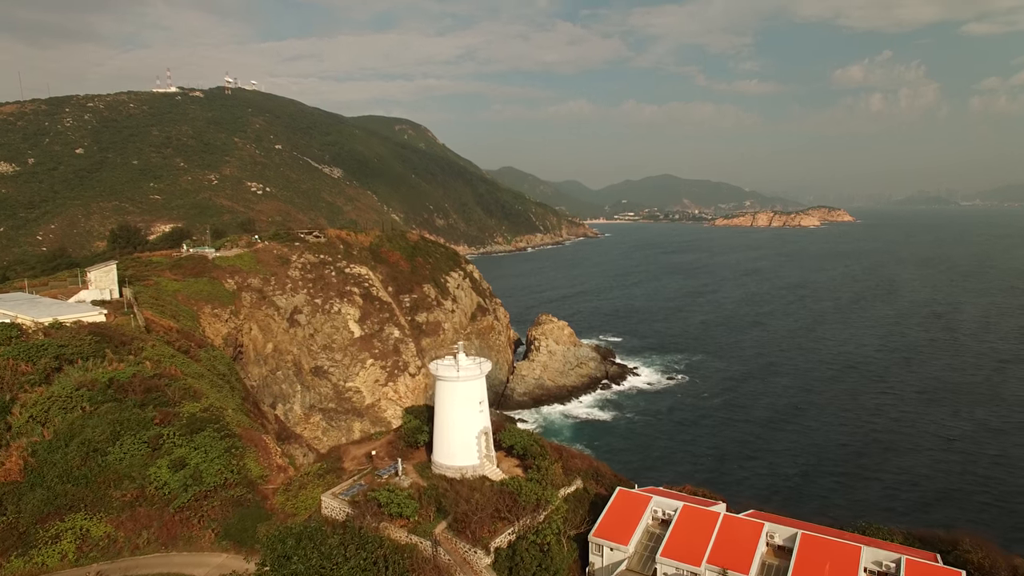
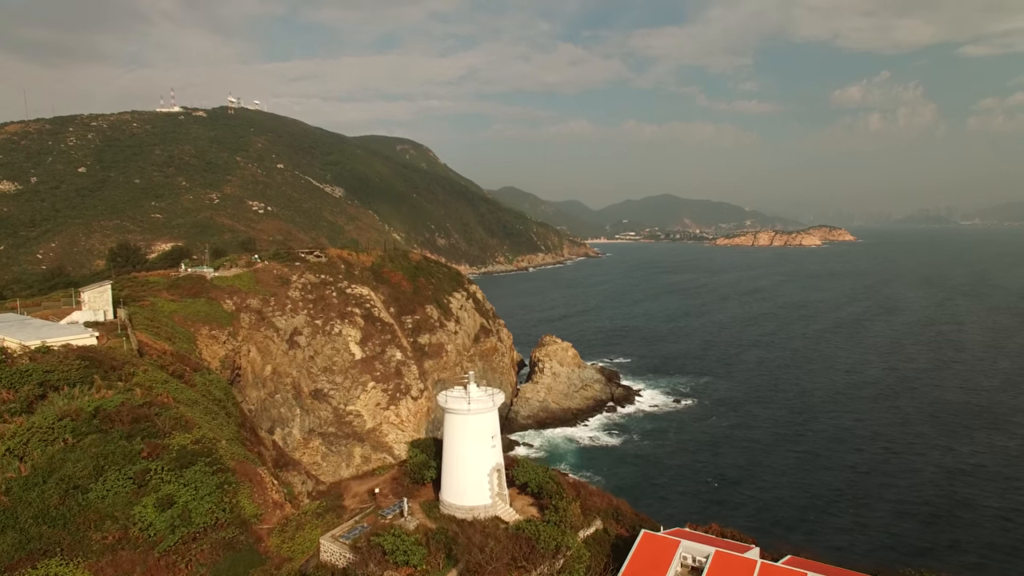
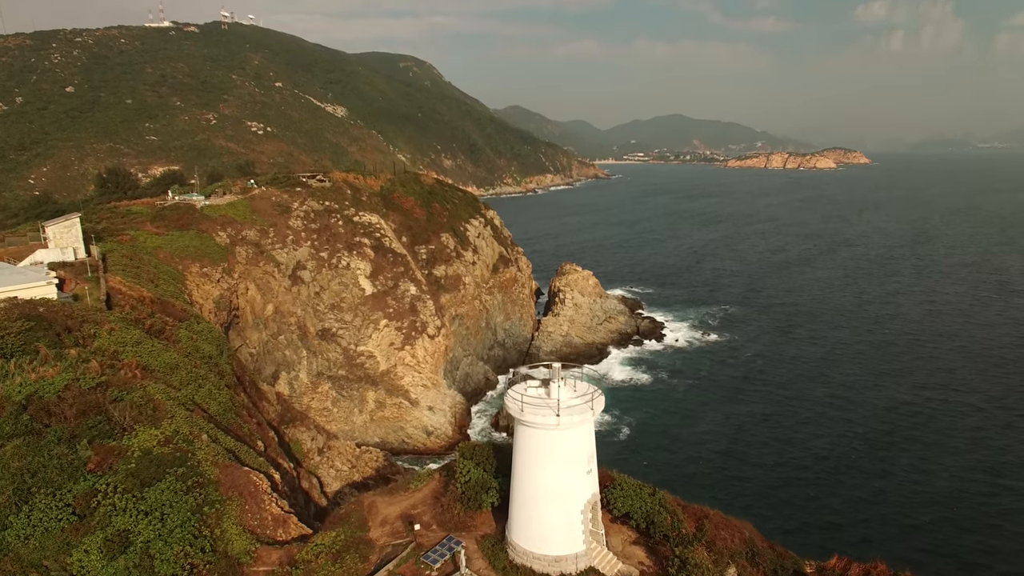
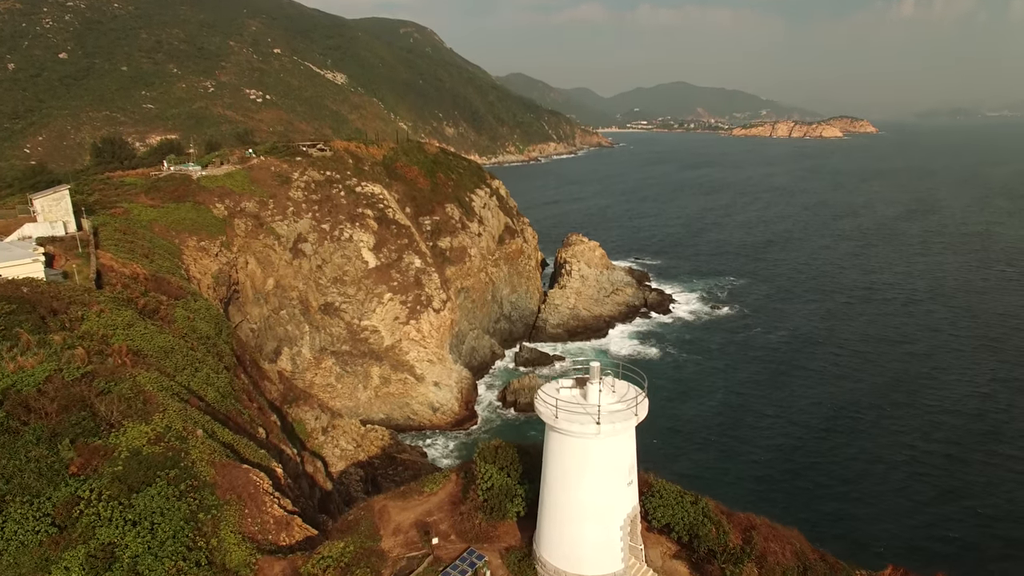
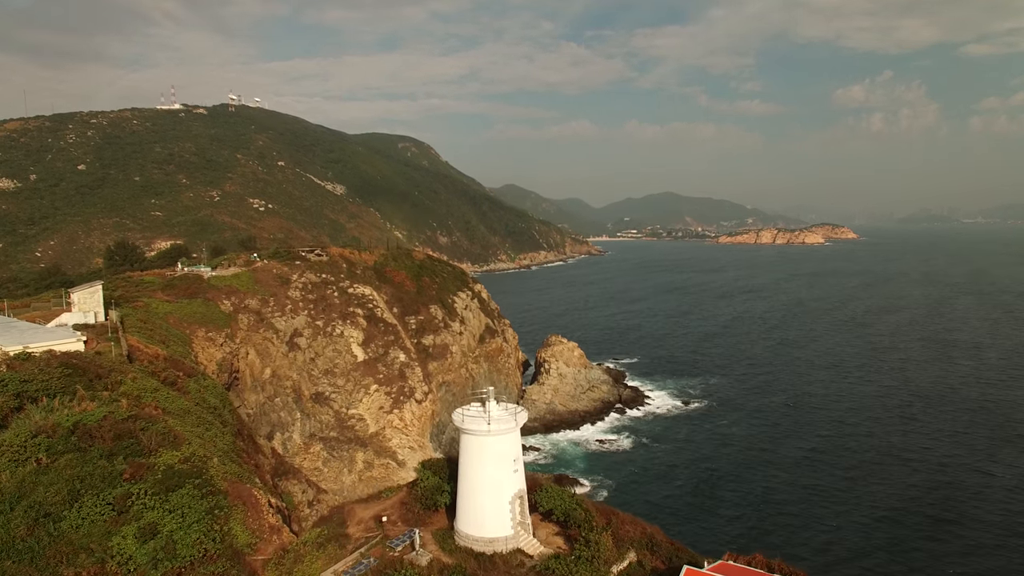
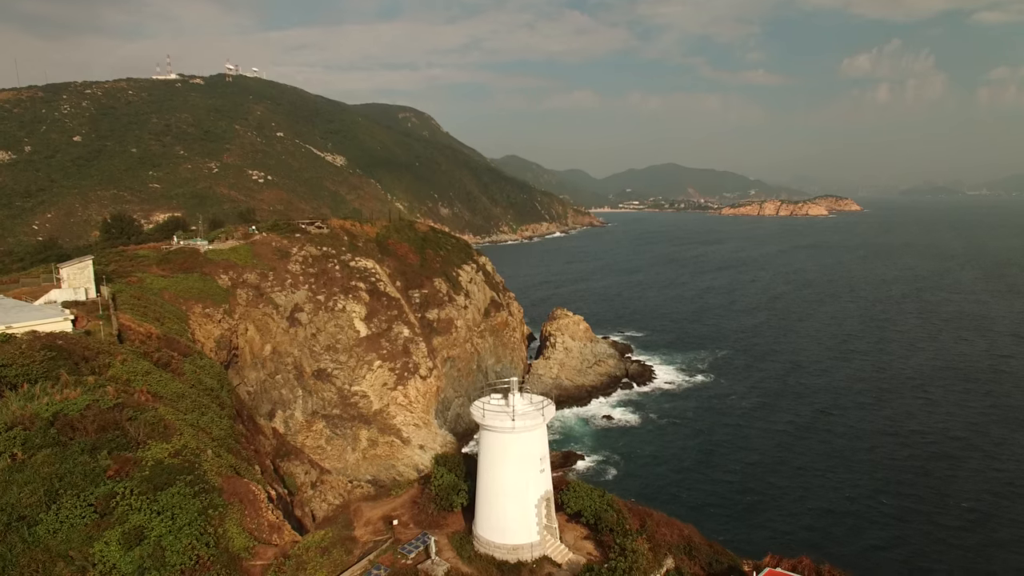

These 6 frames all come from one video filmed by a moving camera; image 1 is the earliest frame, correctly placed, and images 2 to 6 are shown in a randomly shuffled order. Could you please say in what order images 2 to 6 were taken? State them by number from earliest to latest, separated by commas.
2, 5, 6, 3, 4
